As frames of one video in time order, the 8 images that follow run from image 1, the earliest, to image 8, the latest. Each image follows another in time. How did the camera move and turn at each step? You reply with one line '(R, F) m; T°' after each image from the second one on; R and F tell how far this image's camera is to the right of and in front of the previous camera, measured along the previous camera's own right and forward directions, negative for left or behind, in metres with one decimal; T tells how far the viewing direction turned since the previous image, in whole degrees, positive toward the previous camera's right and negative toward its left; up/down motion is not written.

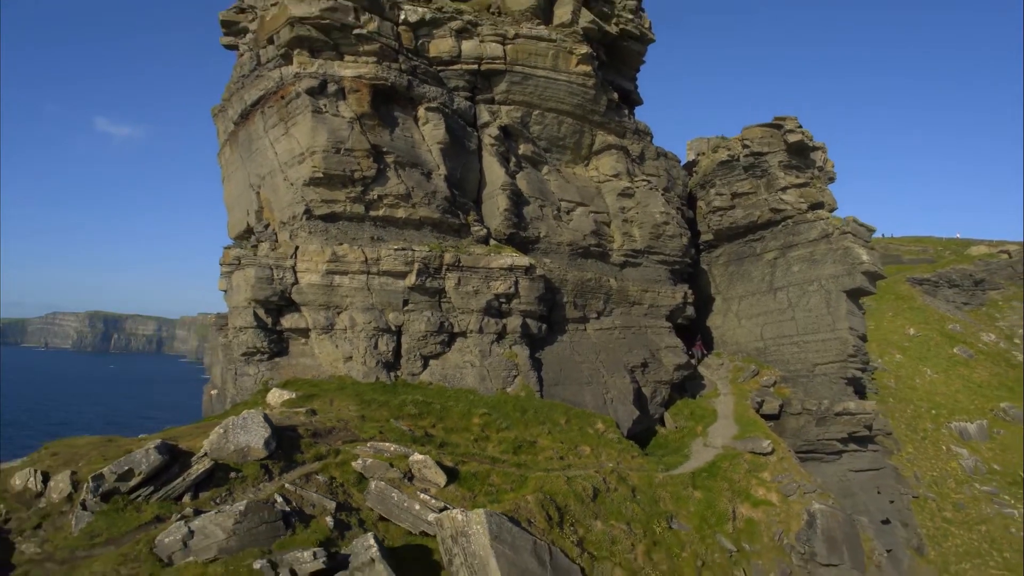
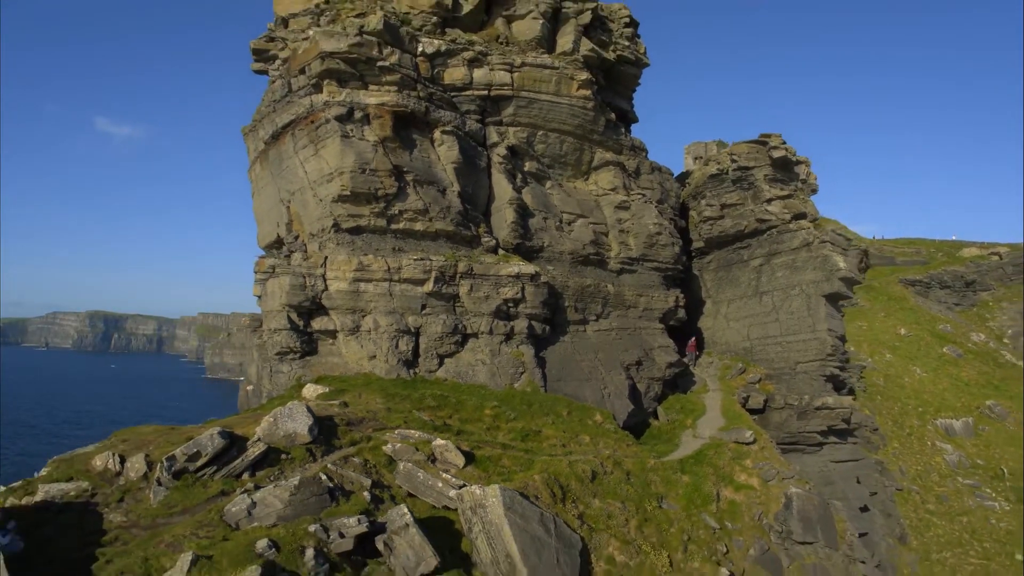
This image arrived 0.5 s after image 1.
(-0.2, -1.6) m; 0°
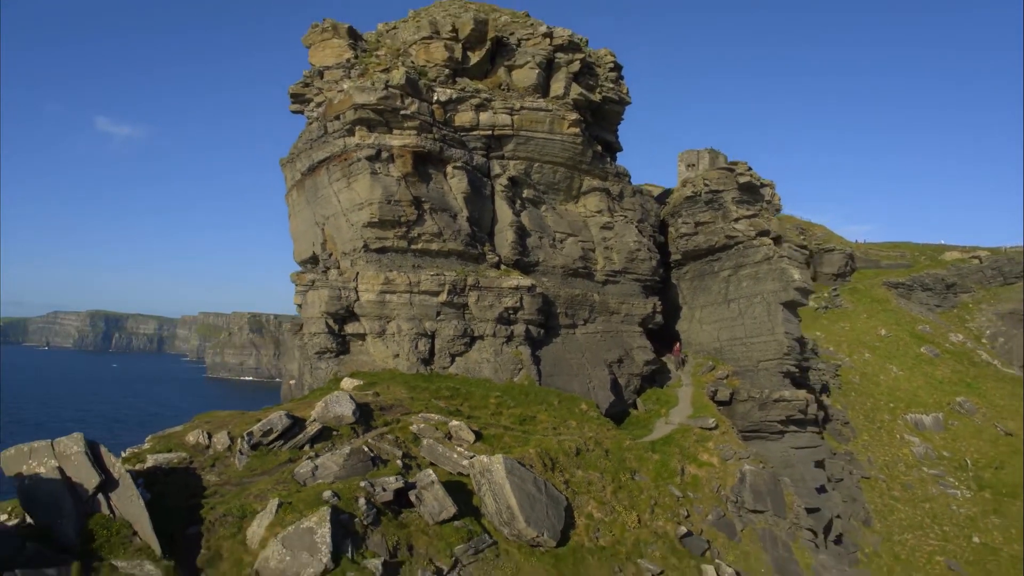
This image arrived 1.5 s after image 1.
(0.0, -3.1) m; 0°
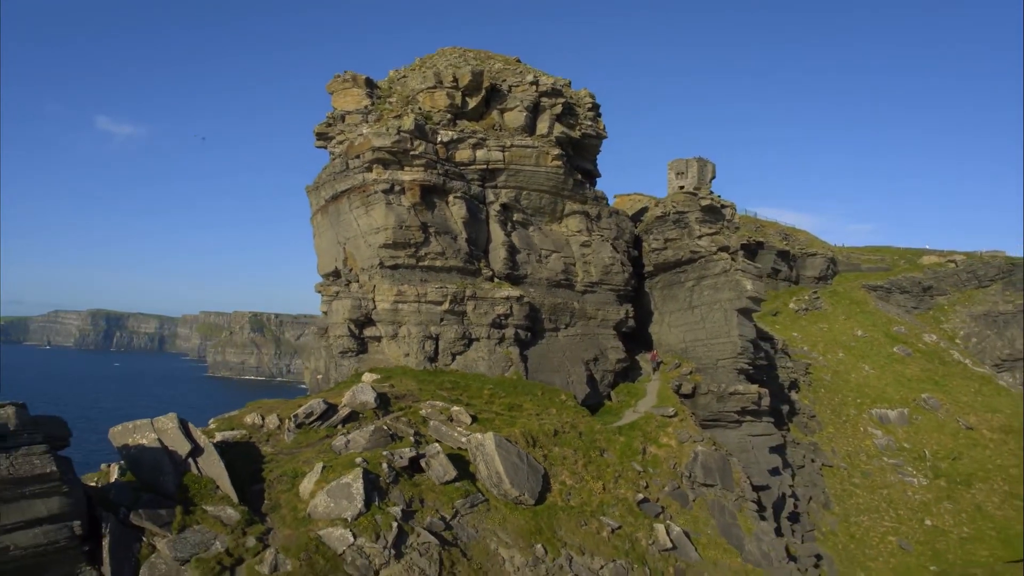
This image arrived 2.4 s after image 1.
(+0.3, -3.7) m; 0°
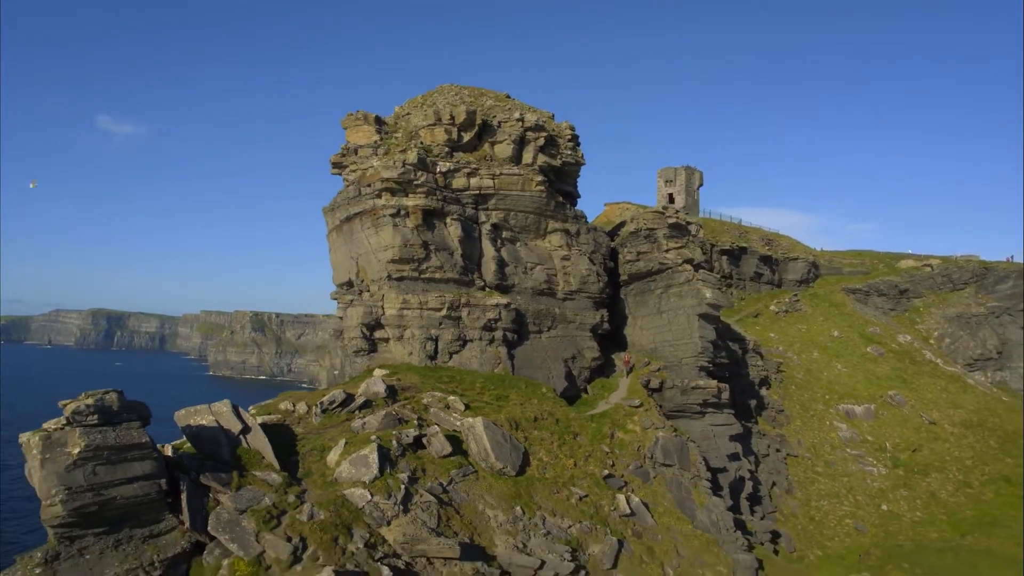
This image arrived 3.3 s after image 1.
(+0.5, -3.8) m; 0°
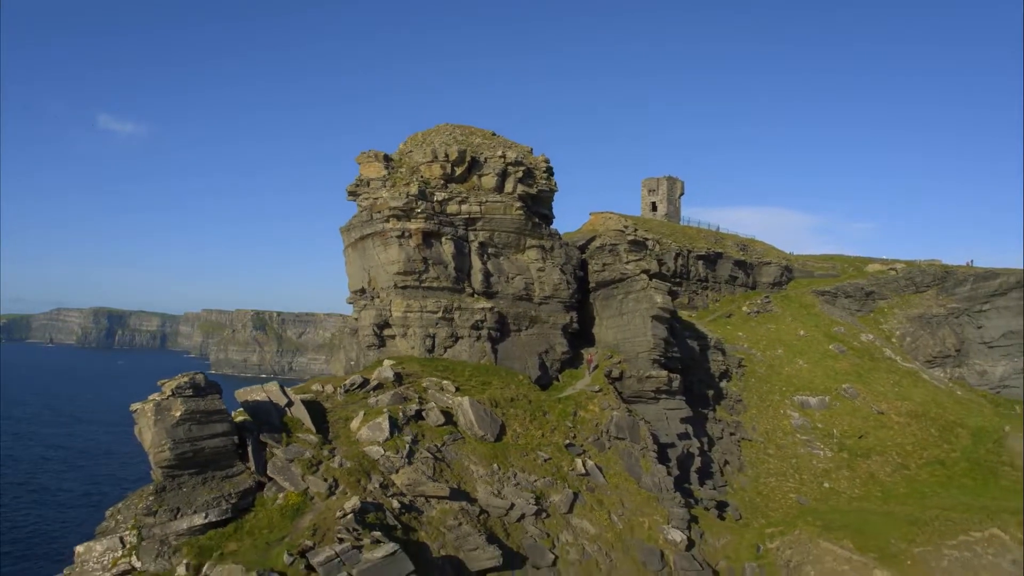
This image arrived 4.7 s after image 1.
(+0.9, -6.1) m; 0°
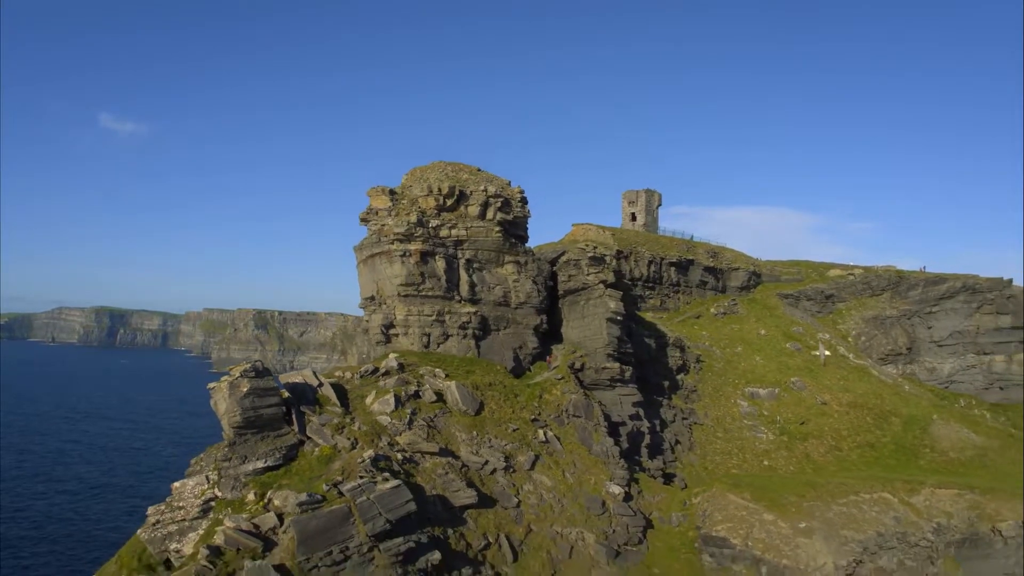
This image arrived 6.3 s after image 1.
(+1.3, -8.3) m; 0°
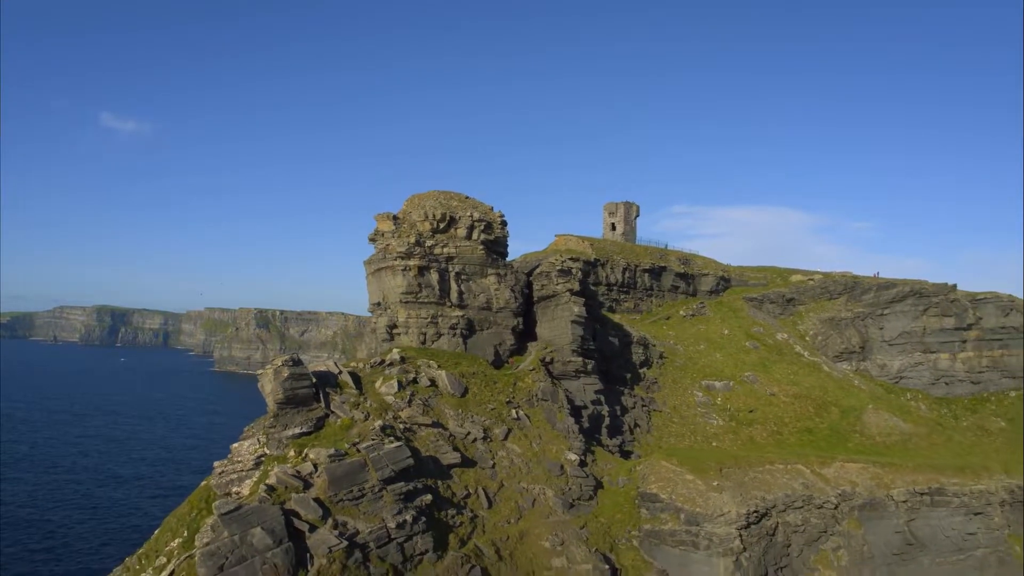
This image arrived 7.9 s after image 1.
(+1.5, -9.6) m; 0°
